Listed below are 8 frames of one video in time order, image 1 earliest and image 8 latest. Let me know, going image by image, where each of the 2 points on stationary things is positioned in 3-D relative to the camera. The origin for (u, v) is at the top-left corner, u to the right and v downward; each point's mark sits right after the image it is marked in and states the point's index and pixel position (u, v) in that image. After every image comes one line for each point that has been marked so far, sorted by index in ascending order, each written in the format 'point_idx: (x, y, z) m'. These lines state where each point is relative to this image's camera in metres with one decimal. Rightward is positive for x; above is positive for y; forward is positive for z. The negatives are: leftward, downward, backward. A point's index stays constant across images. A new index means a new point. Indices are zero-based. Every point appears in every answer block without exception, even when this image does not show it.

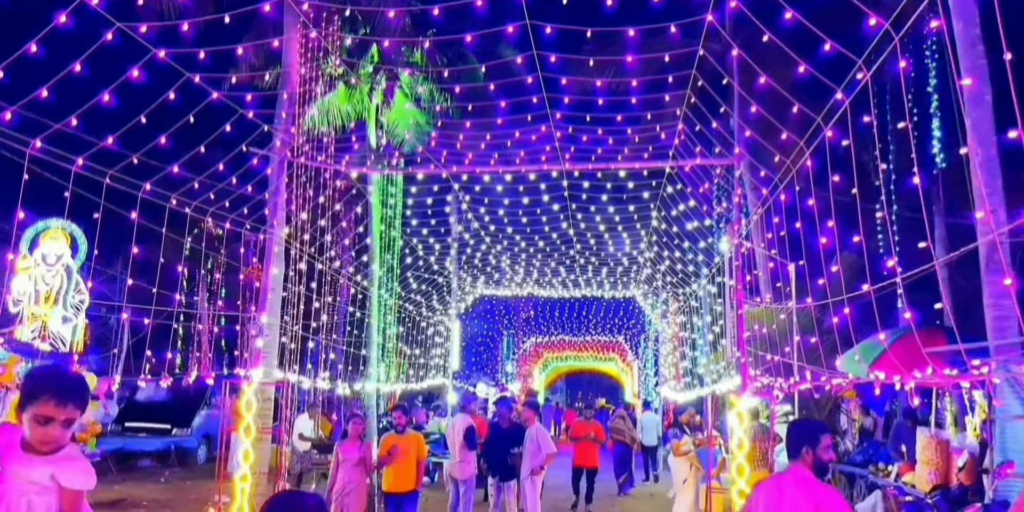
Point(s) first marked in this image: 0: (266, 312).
0: (-2.9, -0.7, +9.9) m
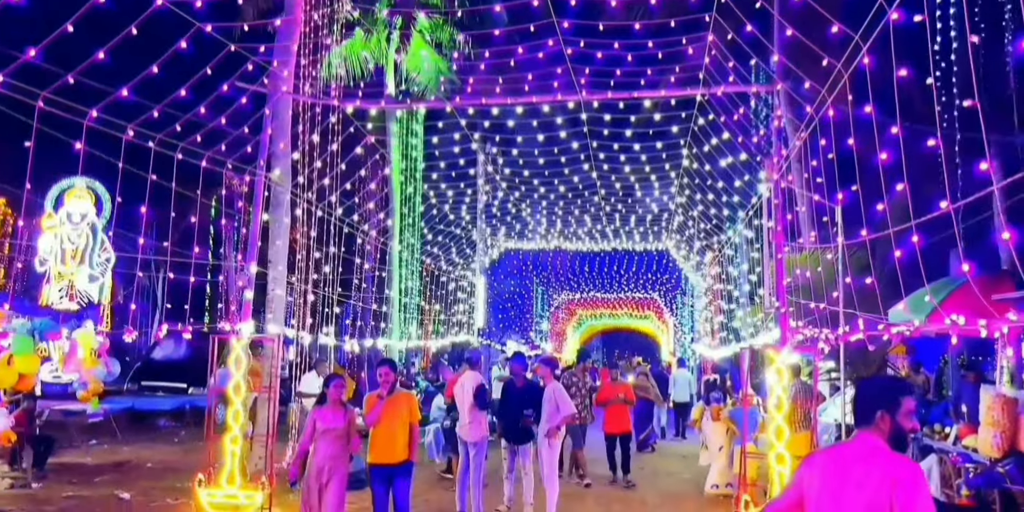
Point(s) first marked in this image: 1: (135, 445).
0: (-2.8, -0.1, +9.1) m
1: (-6.5, -3.2, +14.3) m
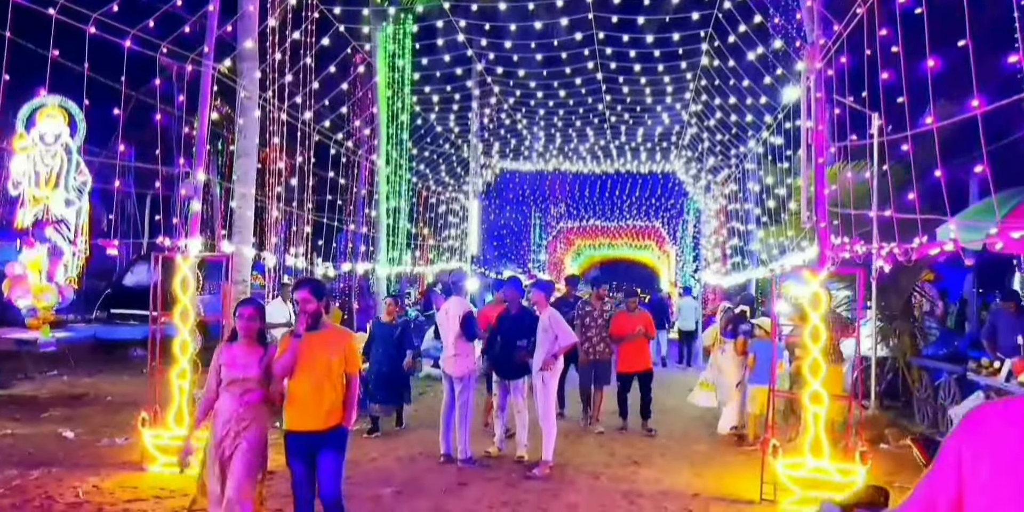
0: (-2.9, +0.8, +7.8) m
1: (-6.6, -1.9, +13.2) m
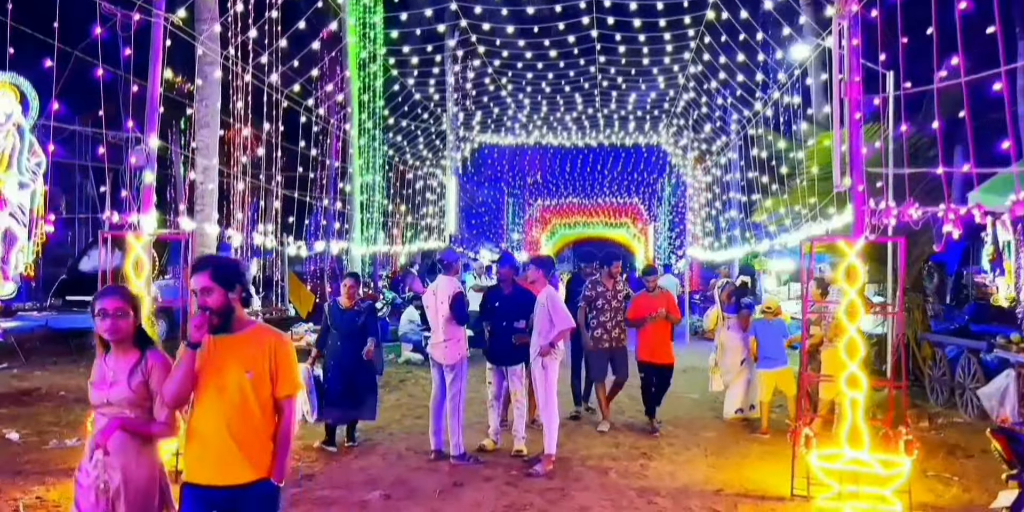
0: (-2.9, +1.0, +6.8) m
1: (-6.8, -1.6, +12.2) m
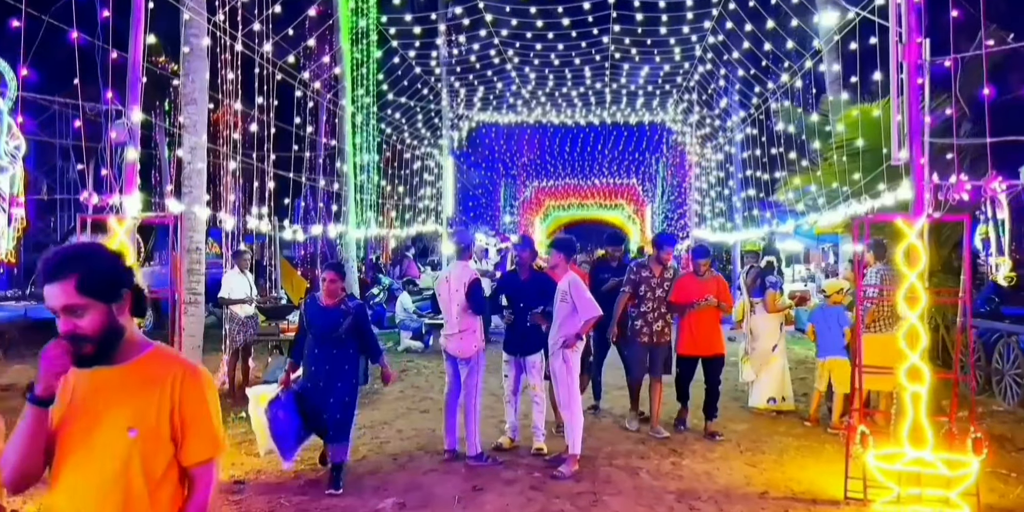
0: (-2.8, +1.1, +6.2) m
1: (-6.6, -1.5, +11.5) m
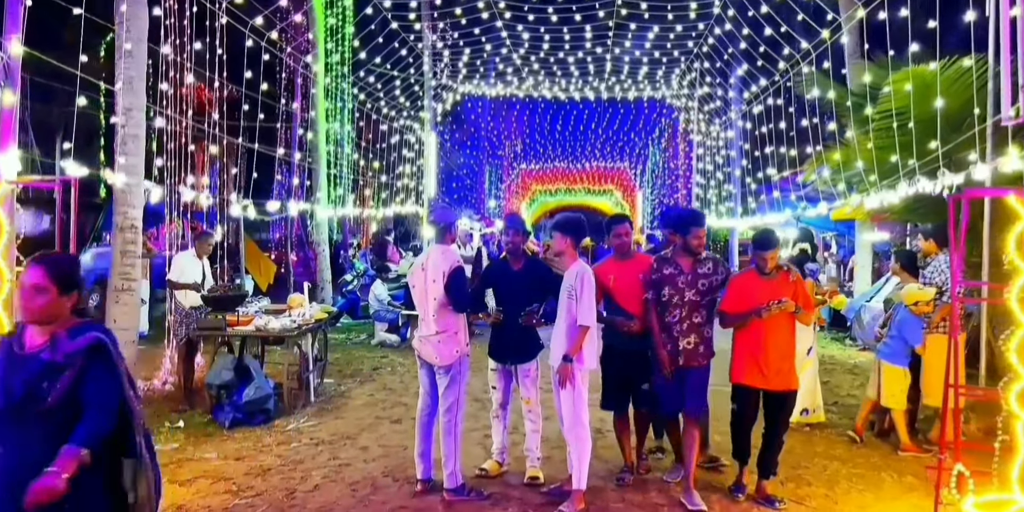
0: (-2.8, +1.2, +4.7) m
1: (-6.8, -1.2, +10.0) m
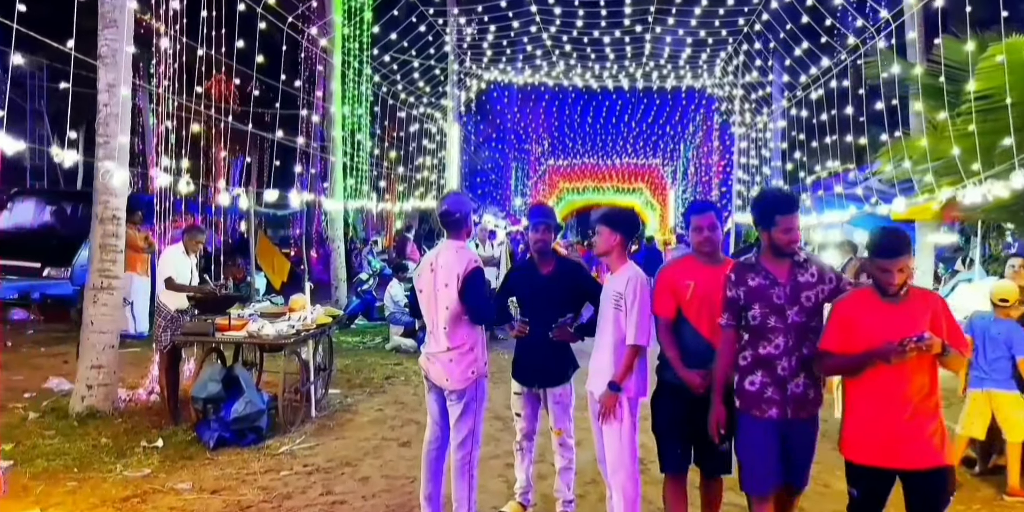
0: (-2.6, +1.3, +3.7) m
1: (-6.5, -1.1, +9.2) m
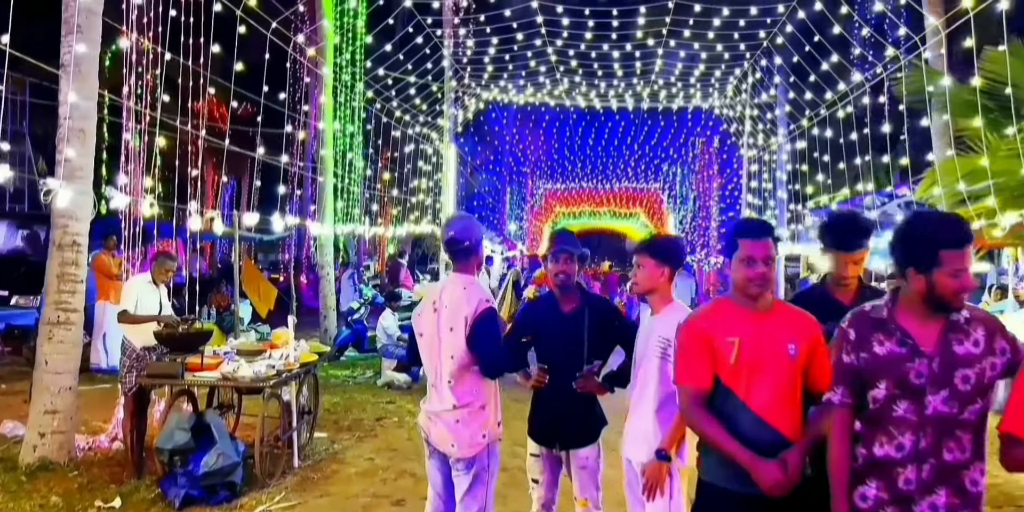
0: (-2.5, +1.1, +3.0) m
1: (-6.5, -1.4, +8.3) m
